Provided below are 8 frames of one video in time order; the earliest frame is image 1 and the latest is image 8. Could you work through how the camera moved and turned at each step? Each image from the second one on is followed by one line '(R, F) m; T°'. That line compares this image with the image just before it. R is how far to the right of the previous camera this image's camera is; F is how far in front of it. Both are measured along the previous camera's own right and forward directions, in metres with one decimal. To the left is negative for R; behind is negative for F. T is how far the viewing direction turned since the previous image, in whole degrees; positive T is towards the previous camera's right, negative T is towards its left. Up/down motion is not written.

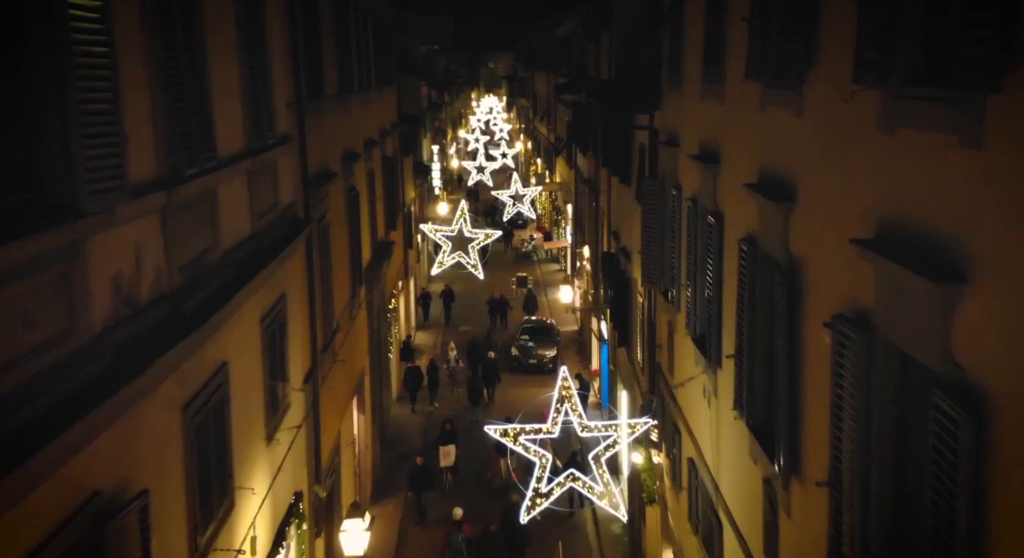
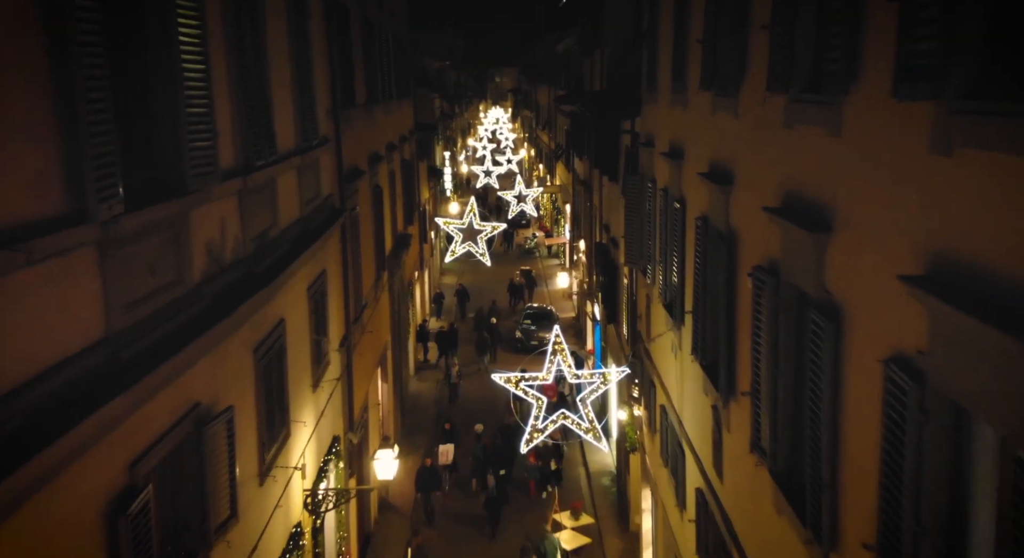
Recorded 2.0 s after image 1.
(+0.1, -1.5) m; 0°
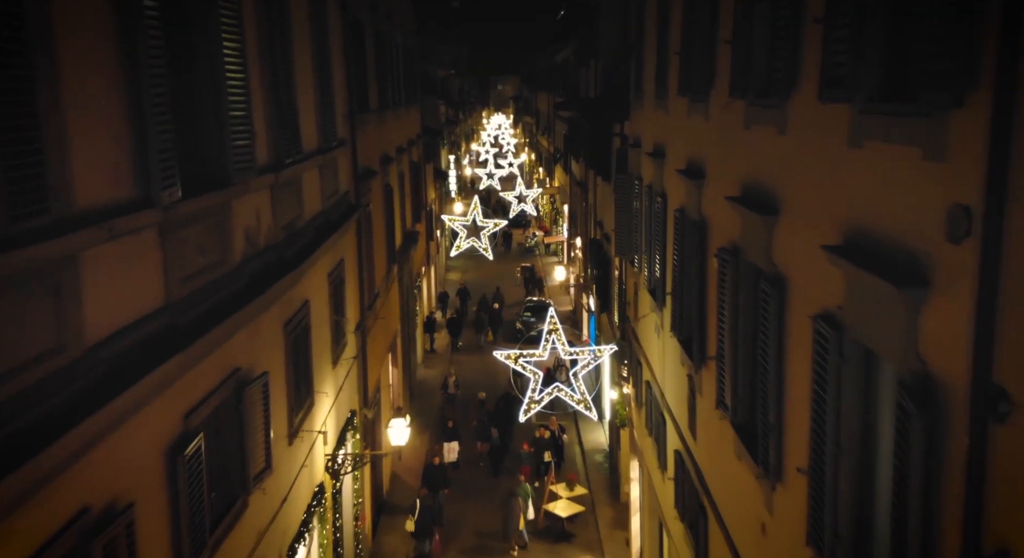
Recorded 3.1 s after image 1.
(0.0, -1.0) m; 0°
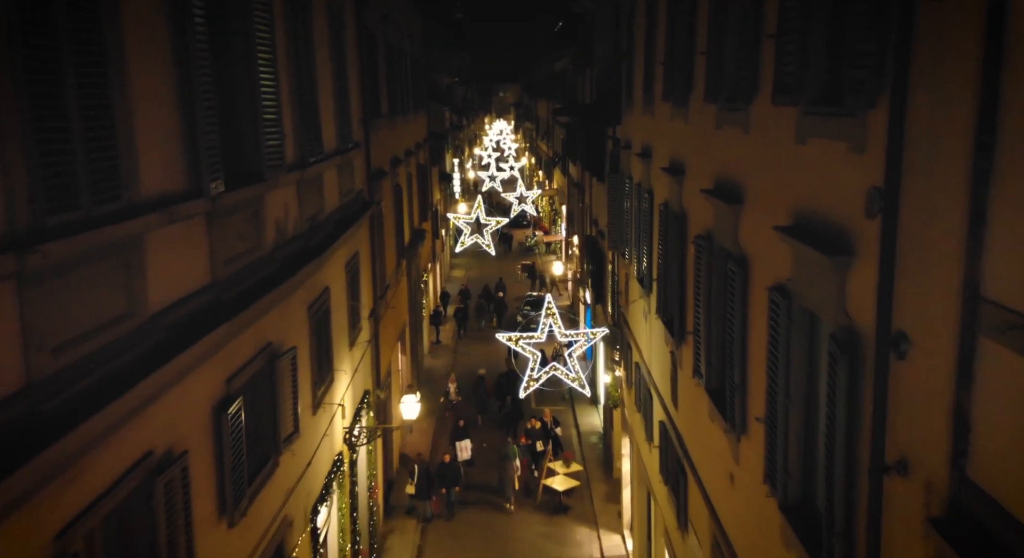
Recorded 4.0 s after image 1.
(0.0, -0.9) m; 0°
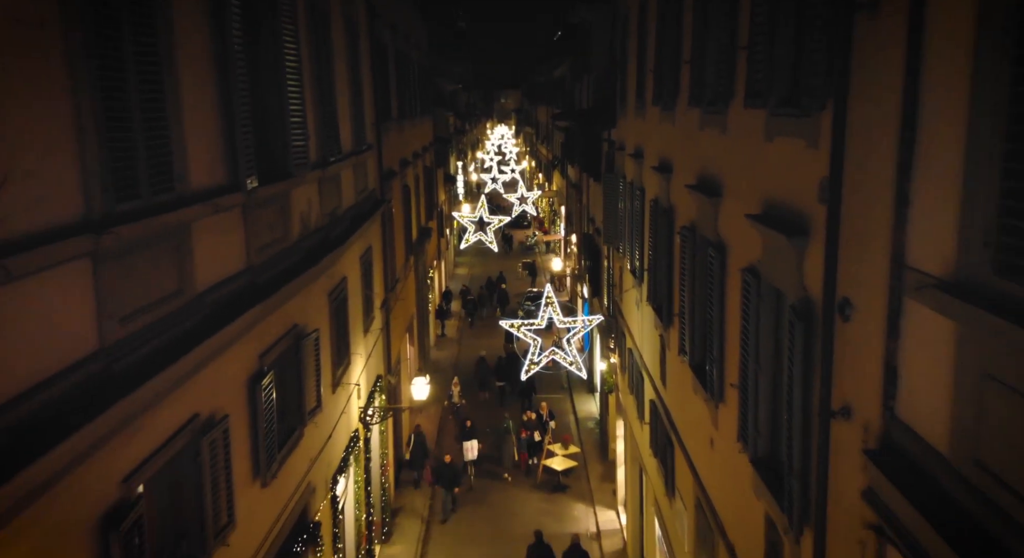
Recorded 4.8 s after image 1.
(0.0, -0.8) m; 0°
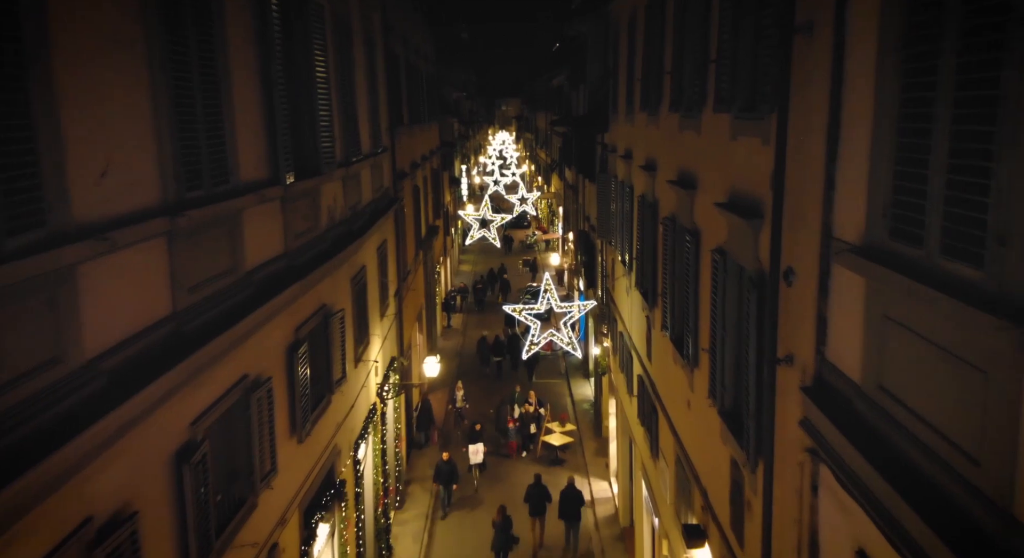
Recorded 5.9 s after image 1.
(0.0, -1.2) m; 0°
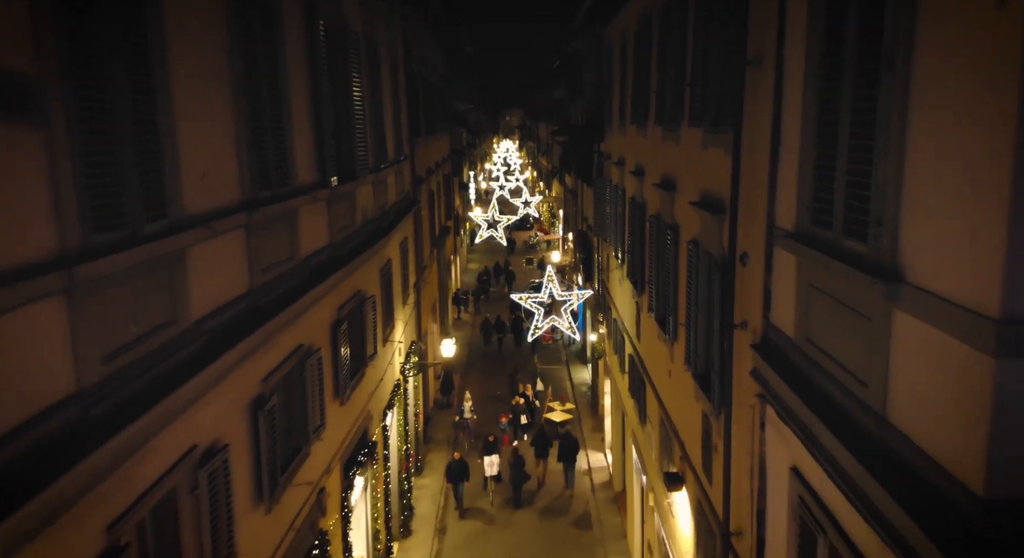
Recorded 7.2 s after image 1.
(-0.1, -1.7) m; 0°
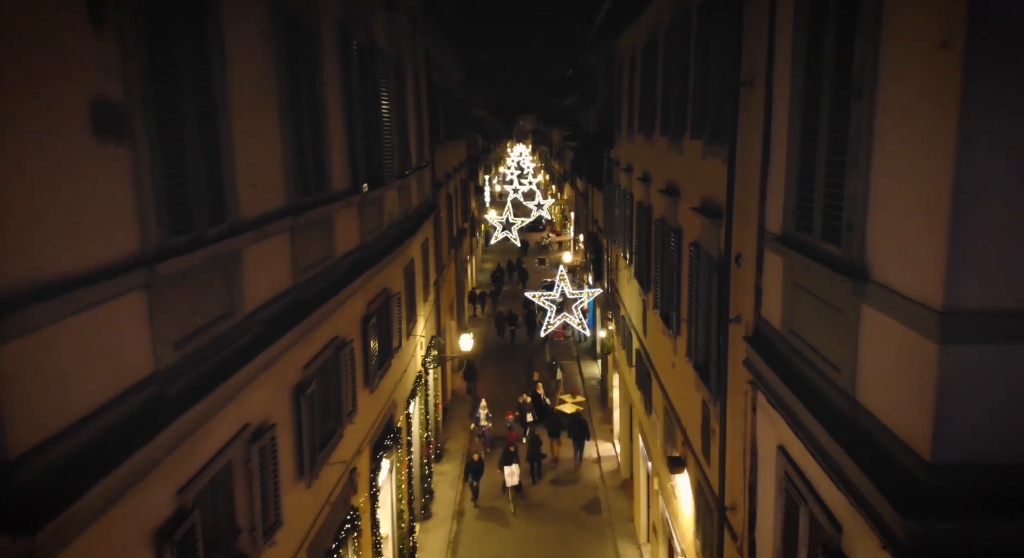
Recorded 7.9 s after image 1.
(-0.1, -0.9) m; -1°
